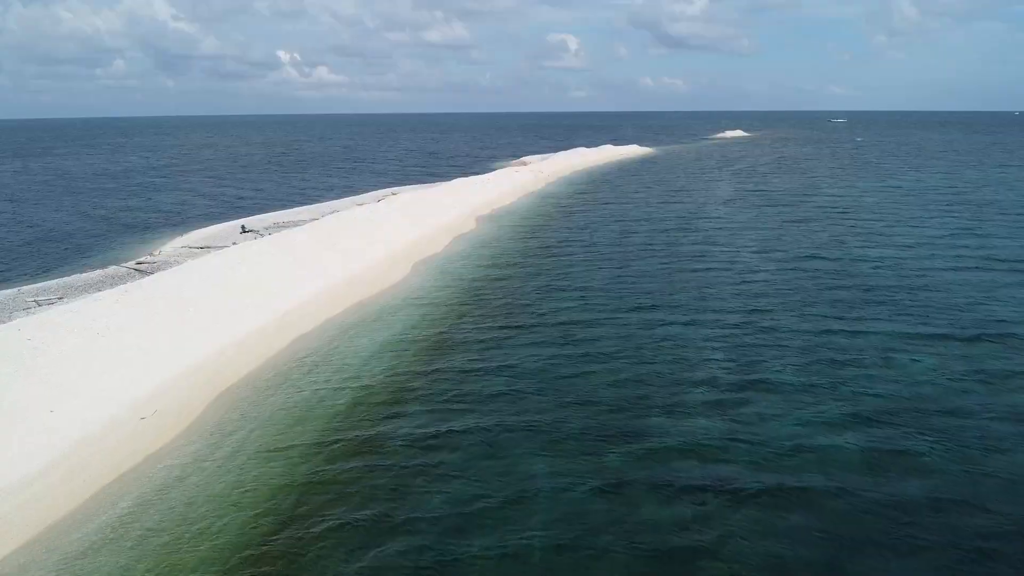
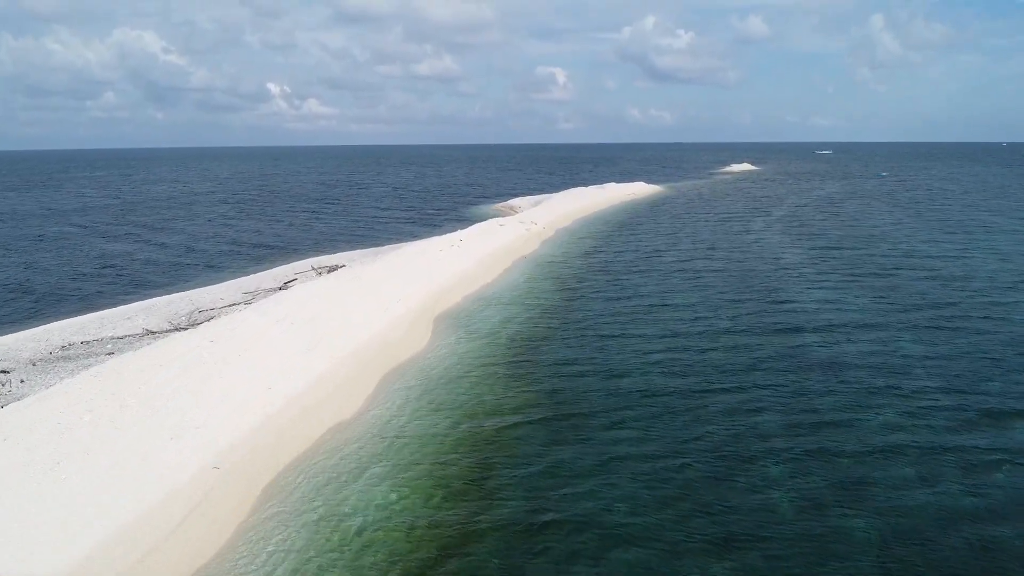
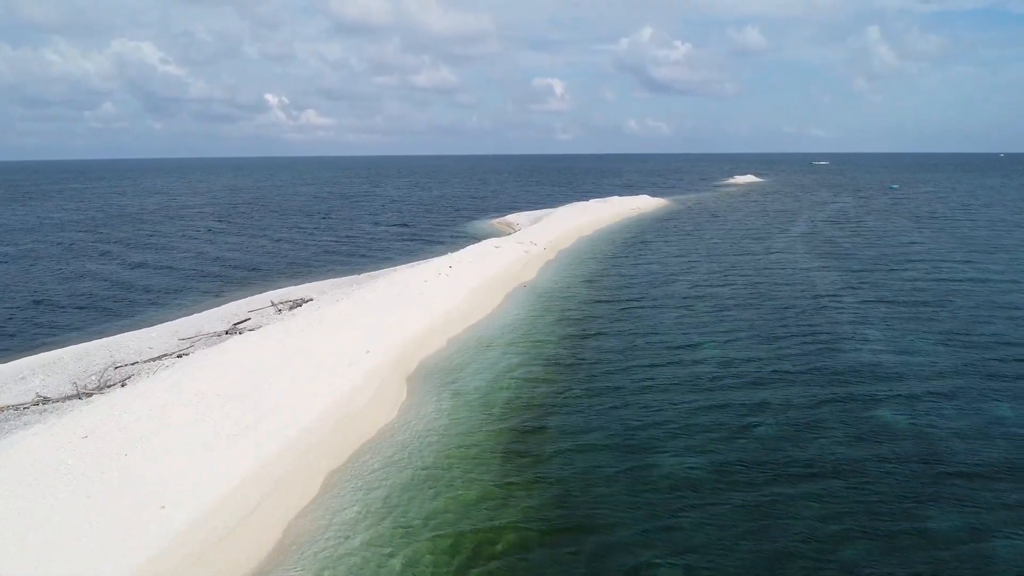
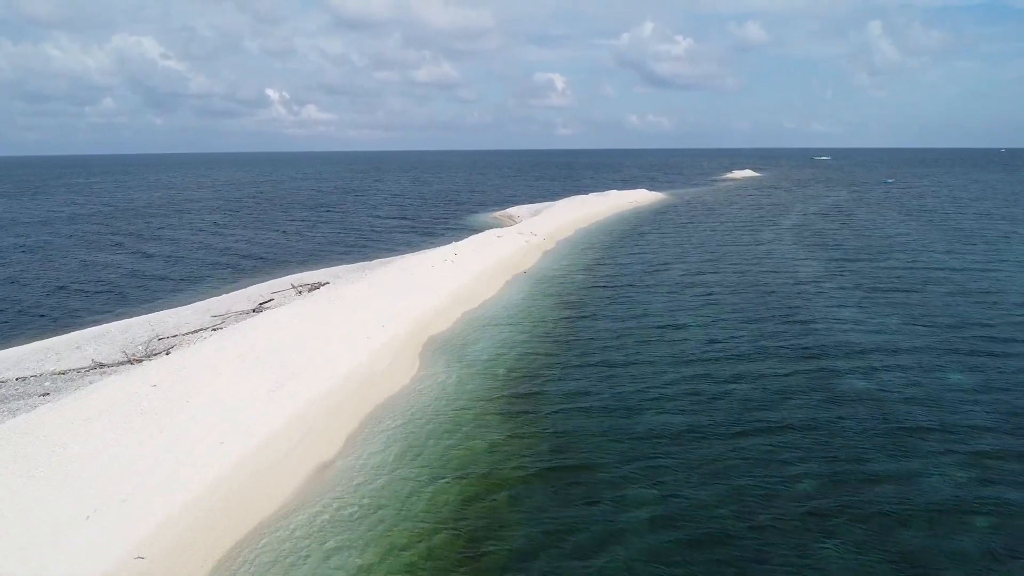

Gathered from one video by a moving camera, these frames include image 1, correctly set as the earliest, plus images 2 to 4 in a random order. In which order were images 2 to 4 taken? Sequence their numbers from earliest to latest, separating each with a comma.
2, 4, 3
